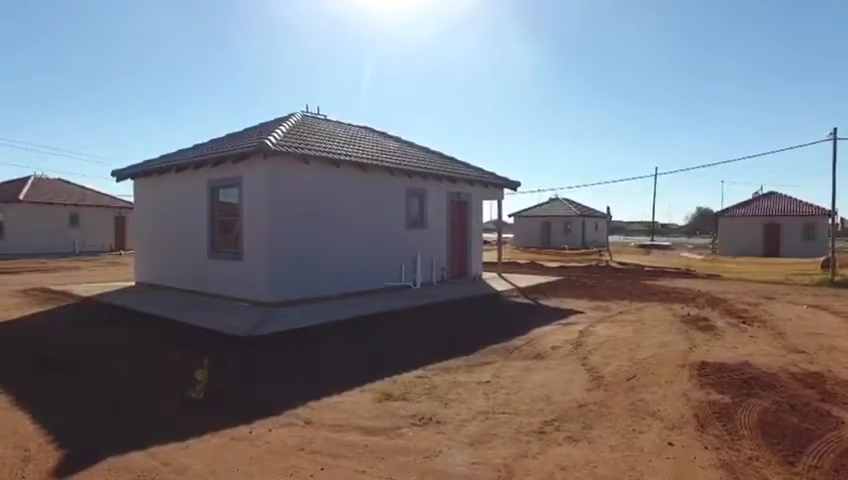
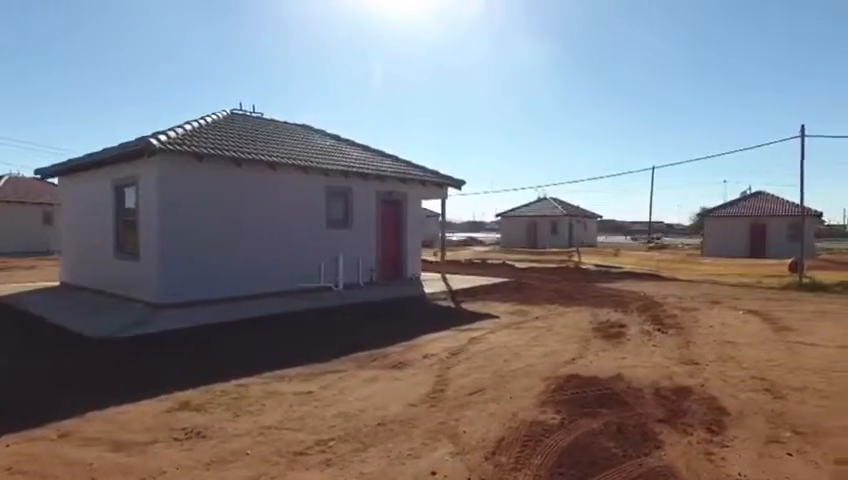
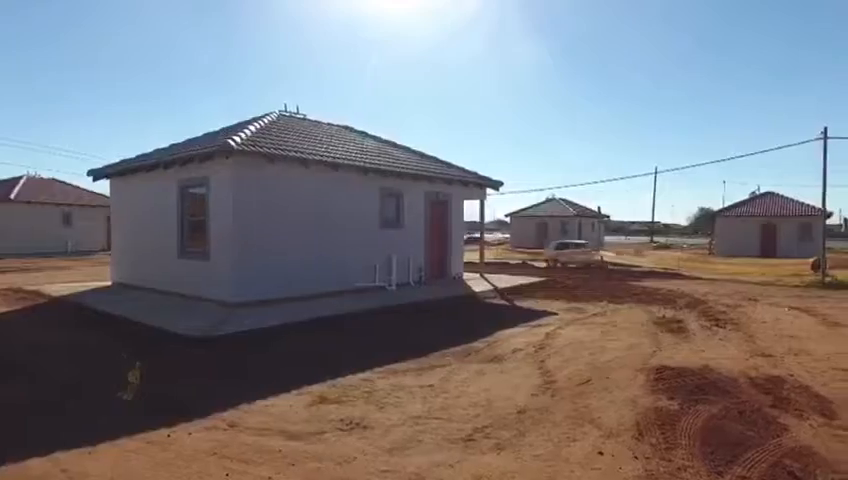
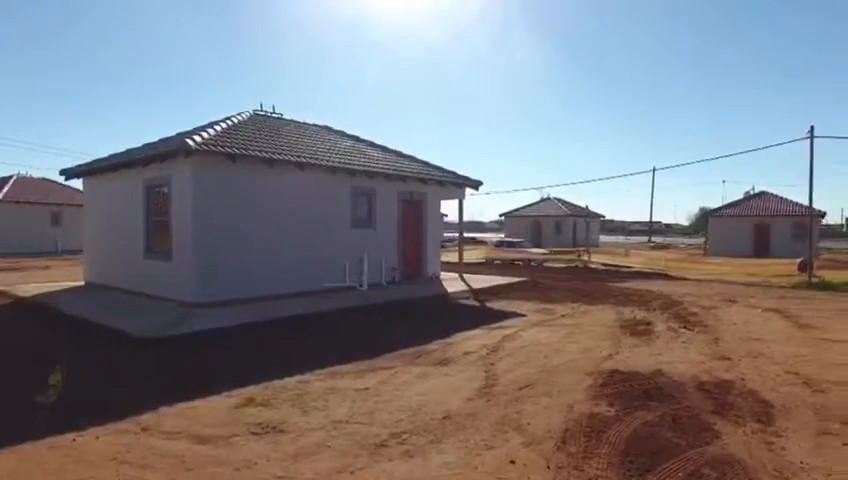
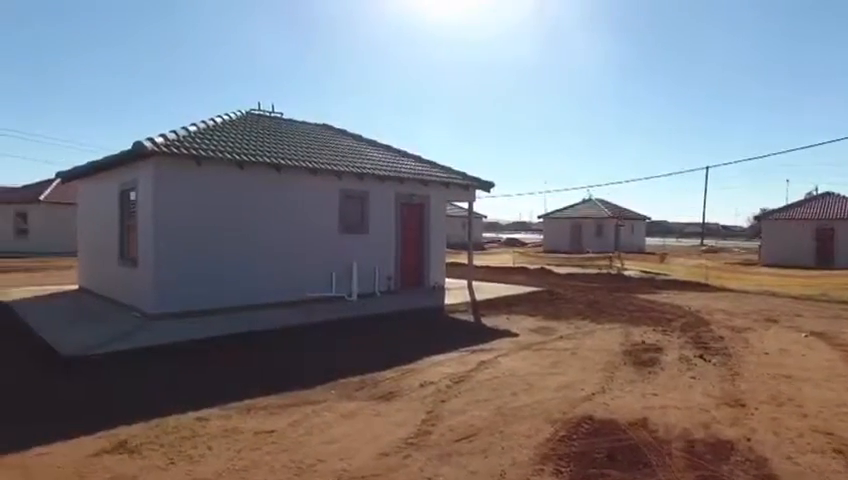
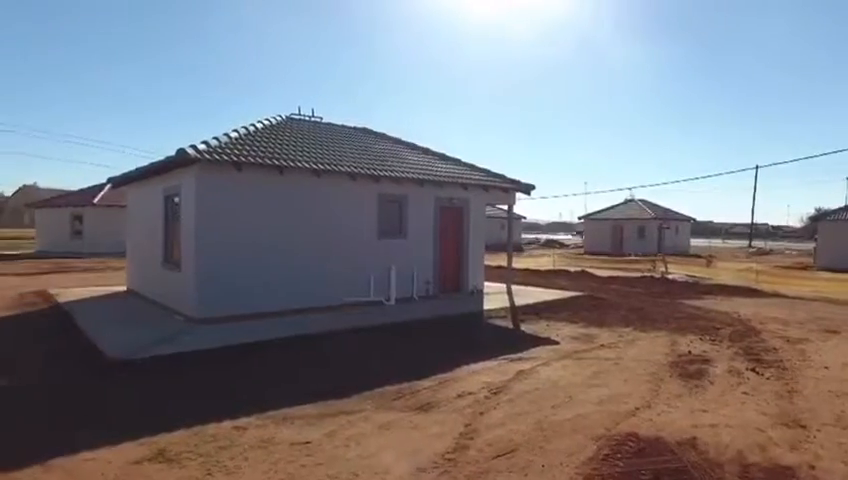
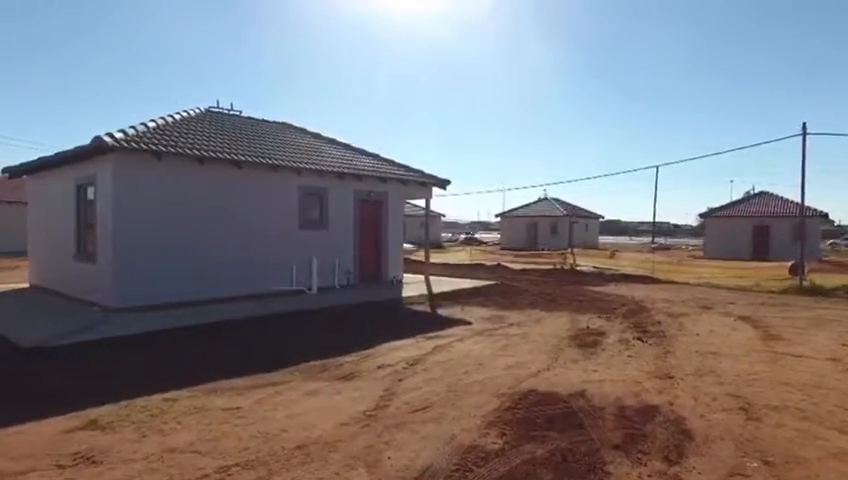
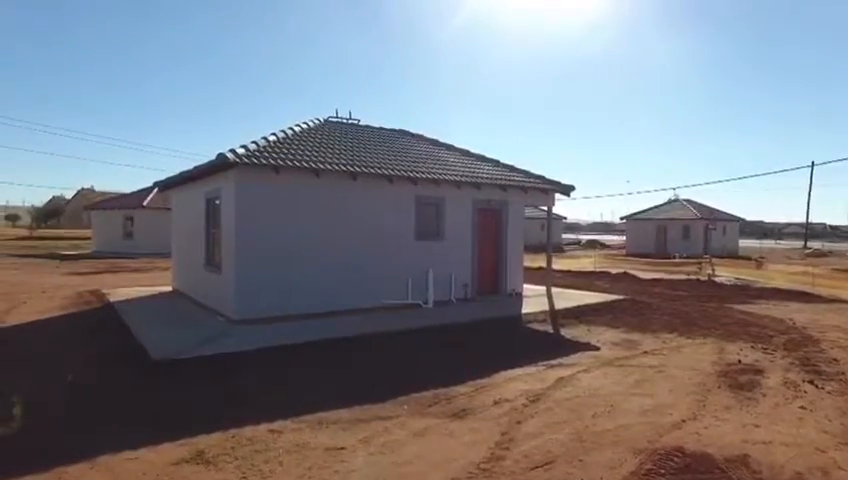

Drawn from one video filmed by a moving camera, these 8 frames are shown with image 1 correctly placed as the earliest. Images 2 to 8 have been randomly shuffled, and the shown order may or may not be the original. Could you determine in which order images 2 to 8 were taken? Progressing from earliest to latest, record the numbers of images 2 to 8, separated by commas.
3, 4, 2, 7, 5, 6, 8
